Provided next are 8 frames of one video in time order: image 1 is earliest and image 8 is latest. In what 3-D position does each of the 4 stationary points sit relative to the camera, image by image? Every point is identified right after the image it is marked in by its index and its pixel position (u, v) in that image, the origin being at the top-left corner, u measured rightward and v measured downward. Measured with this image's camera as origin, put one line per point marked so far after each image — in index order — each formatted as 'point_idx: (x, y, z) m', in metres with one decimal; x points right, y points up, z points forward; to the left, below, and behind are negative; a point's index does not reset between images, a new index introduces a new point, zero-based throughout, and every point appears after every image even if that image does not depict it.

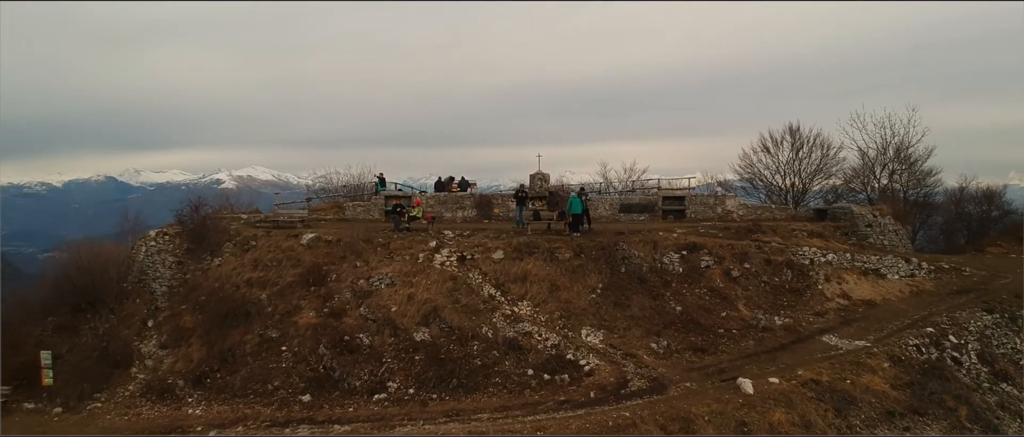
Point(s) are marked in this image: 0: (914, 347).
0: (+12.5, -4.0, +18.4) m
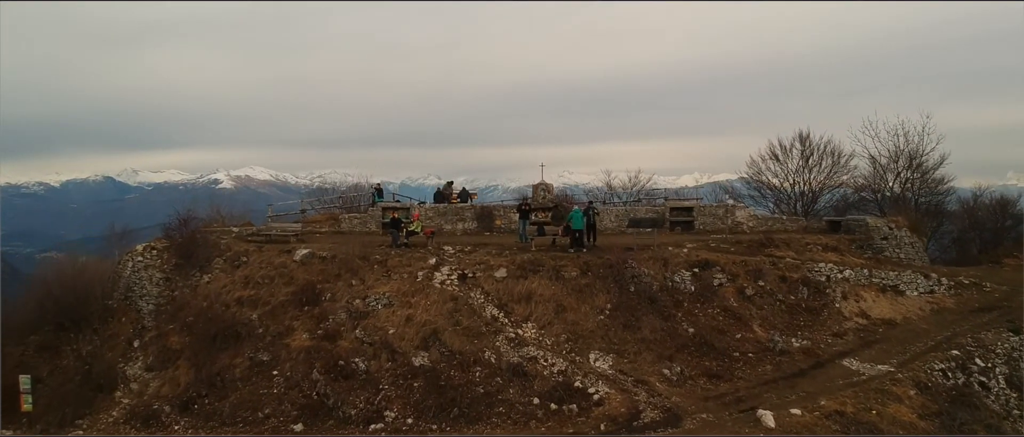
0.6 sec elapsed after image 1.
0: (+12.7, -4.5, +17.4) m
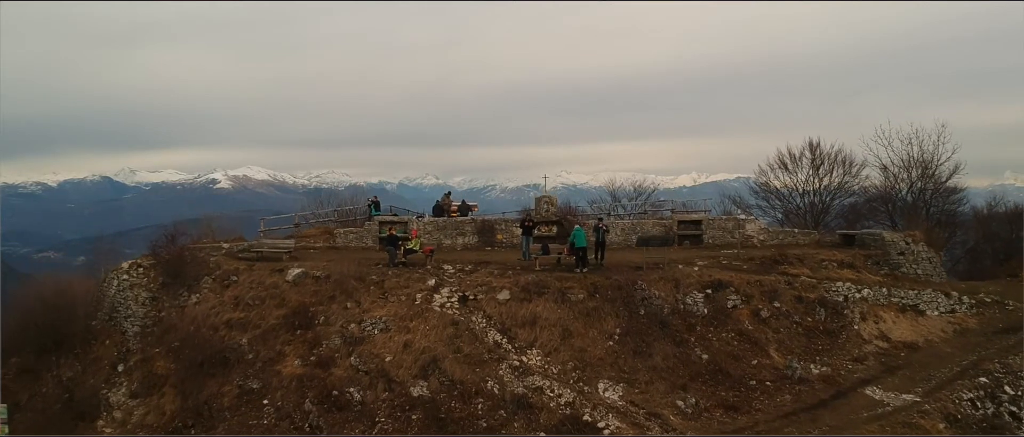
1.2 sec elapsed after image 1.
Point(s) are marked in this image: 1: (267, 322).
0: (+12.8, -5.1, +16.5) m
1: (-7.9, -3.3, +19.0) m
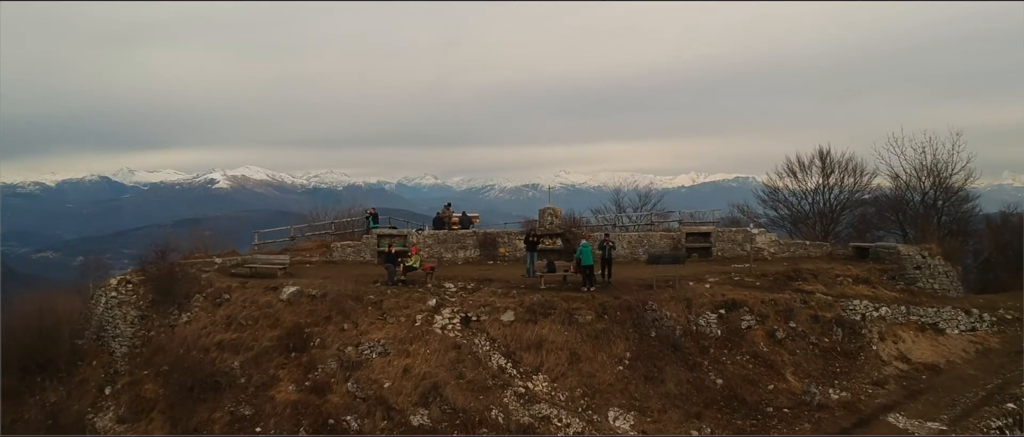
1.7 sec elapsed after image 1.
0: (+12.9, -5.6, +15.7) m
1: (-7.8, -3.9, +18.2) m
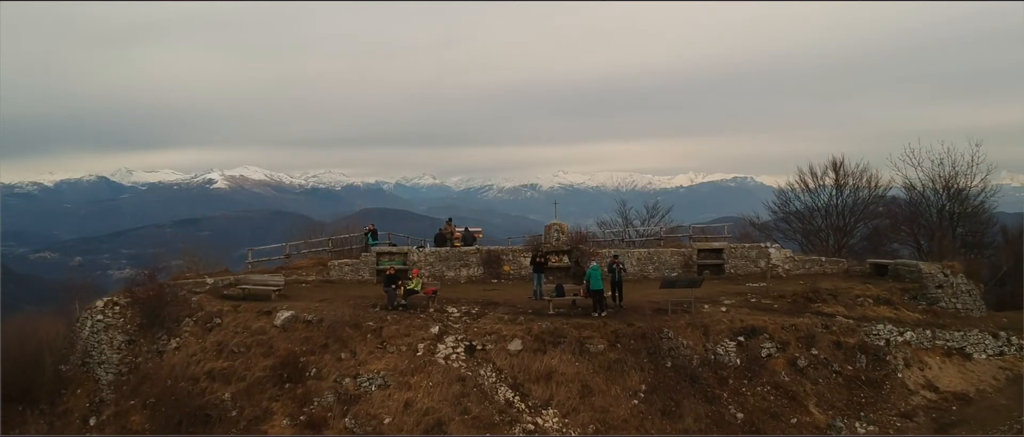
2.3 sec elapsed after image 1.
0: (+13.2, -6.3, +14.8) m
1: (-7.6, -4.5, +17.2) m
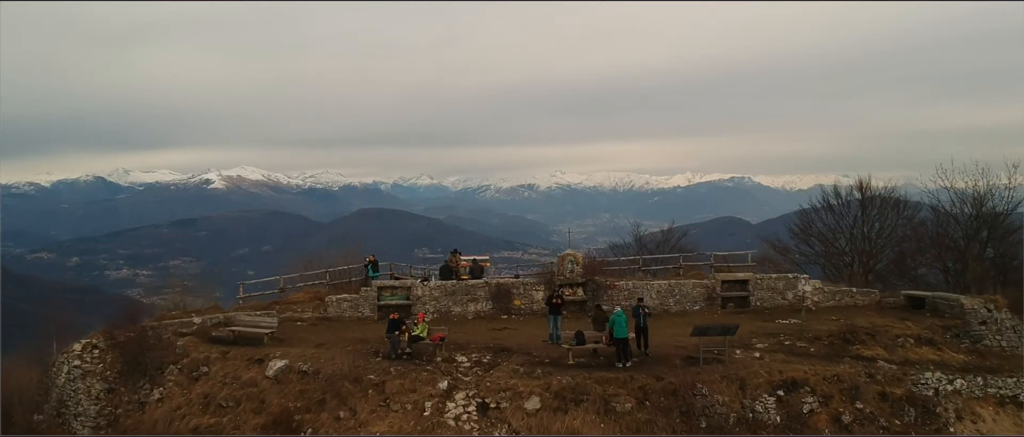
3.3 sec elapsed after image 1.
0: (+13.6, -7.4, +13.2) m
1: (-7.1, -5.7, +15.5) m
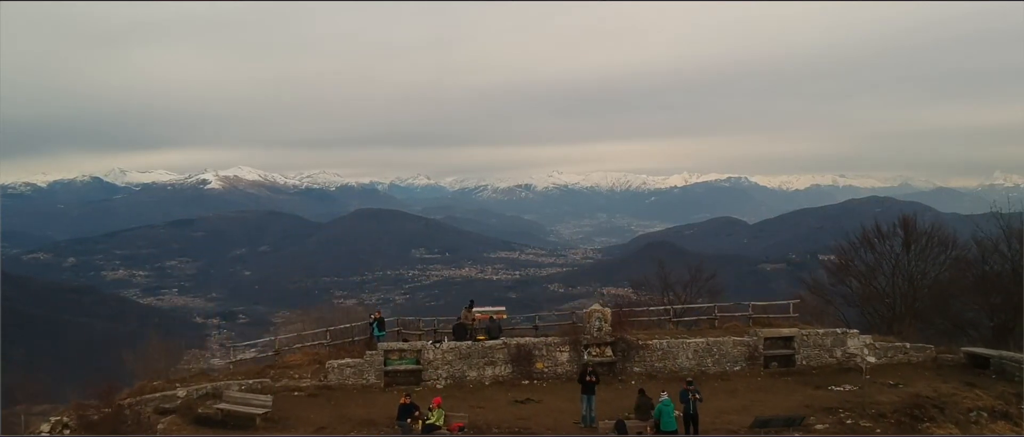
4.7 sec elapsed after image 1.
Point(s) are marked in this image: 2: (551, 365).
0: (+14.4, -9.1, +11.1) m
1: (-6.4, -7.5, +13.3) m
2: (+1.3, -4.9, +19.4) m
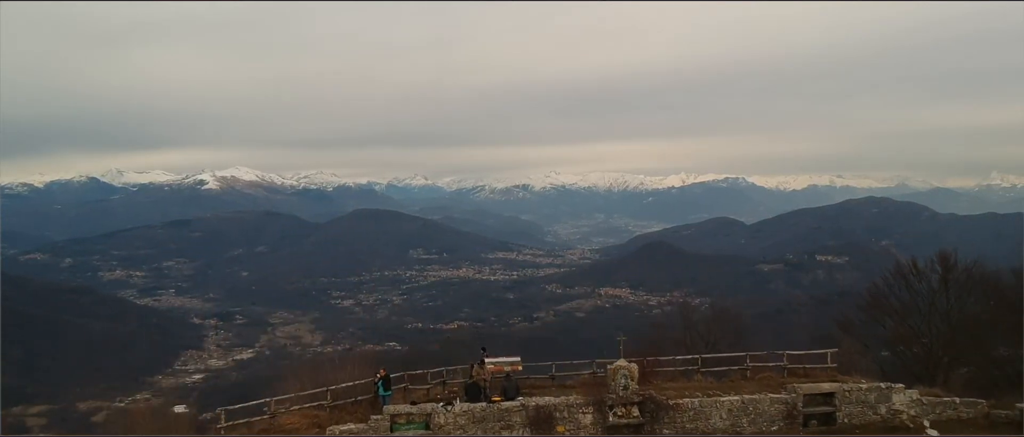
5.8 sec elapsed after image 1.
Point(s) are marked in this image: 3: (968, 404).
0: (+15.2, -10.1, +10.0) m
1: (-5.5, -8.4, +12.1) m
2: (+2.1, -5.8, +18.3) m
3: (+15.3, -5.6, +20.0) m
